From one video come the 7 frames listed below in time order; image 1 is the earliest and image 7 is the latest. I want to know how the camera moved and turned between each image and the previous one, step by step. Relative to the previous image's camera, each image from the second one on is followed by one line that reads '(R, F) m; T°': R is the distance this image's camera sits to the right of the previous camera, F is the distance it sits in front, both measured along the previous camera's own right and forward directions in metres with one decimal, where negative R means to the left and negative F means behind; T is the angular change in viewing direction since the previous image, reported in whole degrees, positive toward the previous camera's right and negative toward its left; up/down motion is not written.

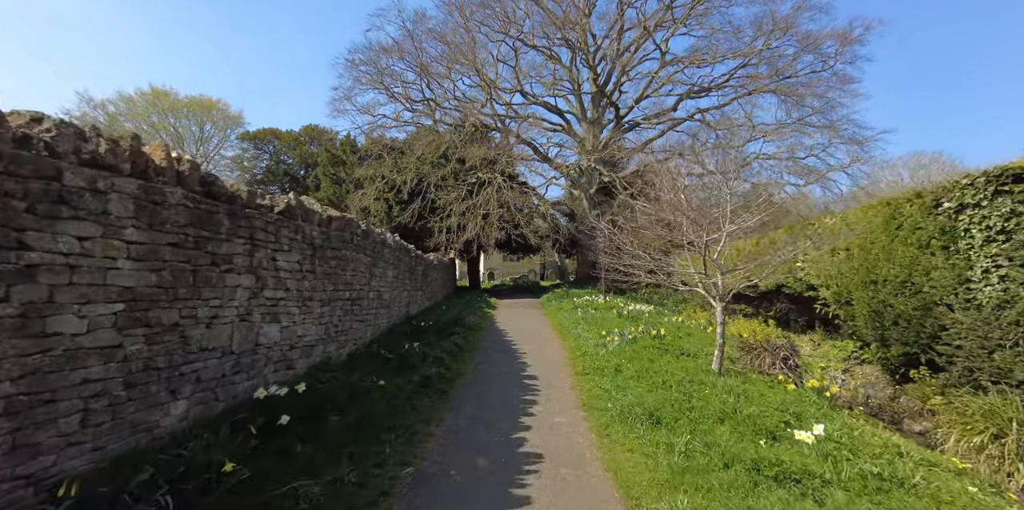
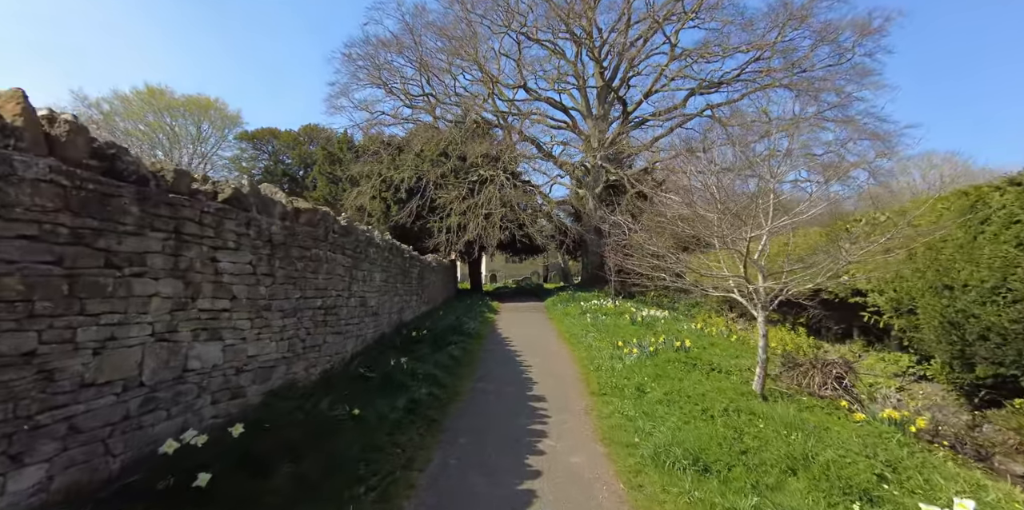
(0.0, +1.0) m; 0°
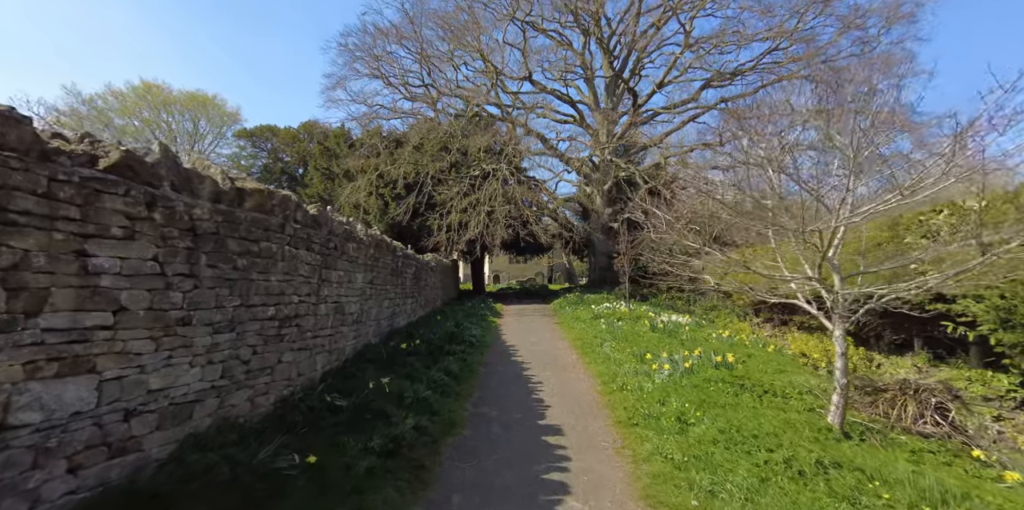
(-0.1, +1.3) m; 0°
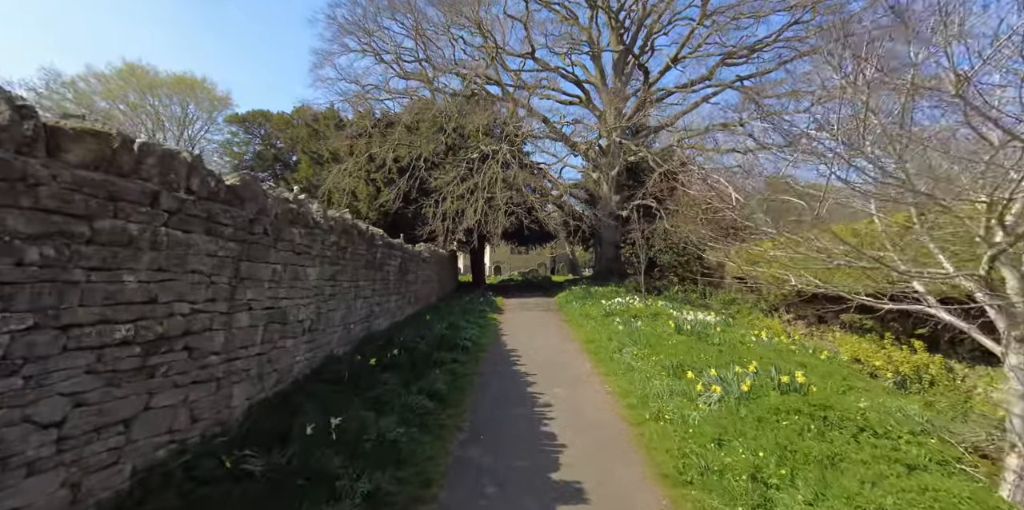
(0.0, +1.6) m; 0°
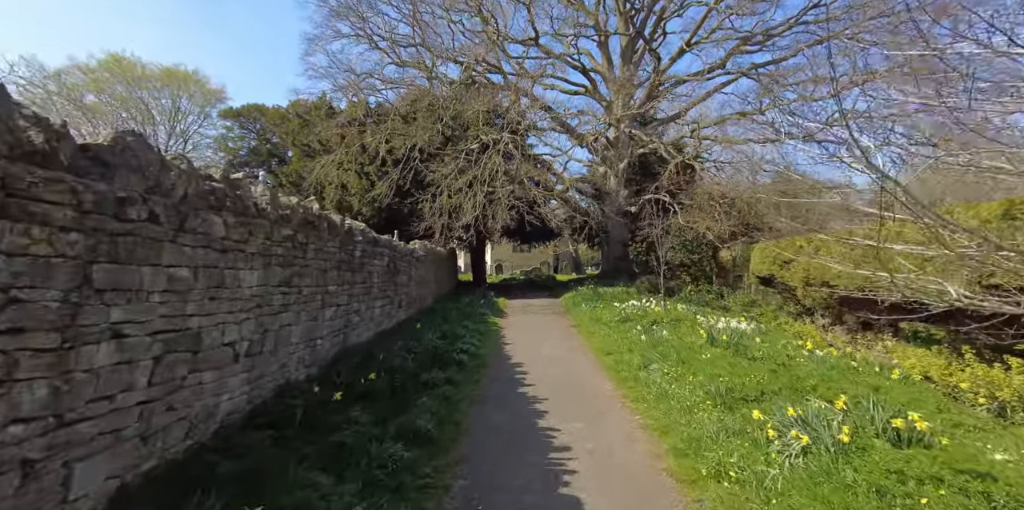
(-0.1, +1.4) m; 0°
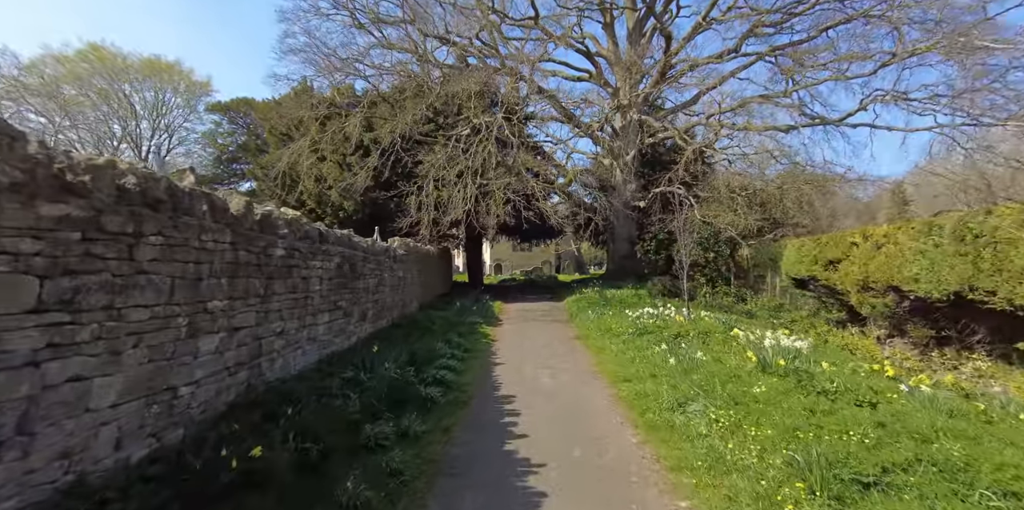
(+0.2, +2.1) m; 0°
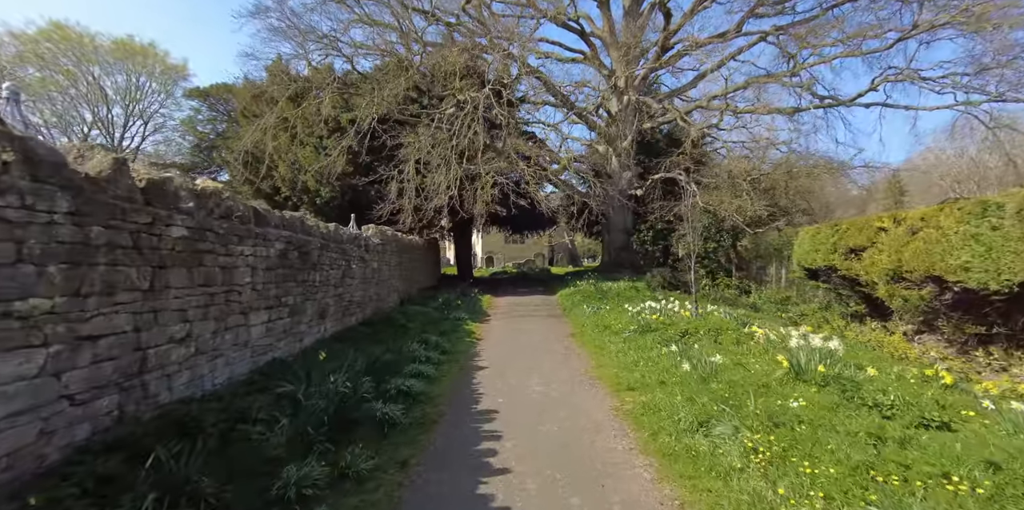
(+0.1, +1.2) m; +1°
